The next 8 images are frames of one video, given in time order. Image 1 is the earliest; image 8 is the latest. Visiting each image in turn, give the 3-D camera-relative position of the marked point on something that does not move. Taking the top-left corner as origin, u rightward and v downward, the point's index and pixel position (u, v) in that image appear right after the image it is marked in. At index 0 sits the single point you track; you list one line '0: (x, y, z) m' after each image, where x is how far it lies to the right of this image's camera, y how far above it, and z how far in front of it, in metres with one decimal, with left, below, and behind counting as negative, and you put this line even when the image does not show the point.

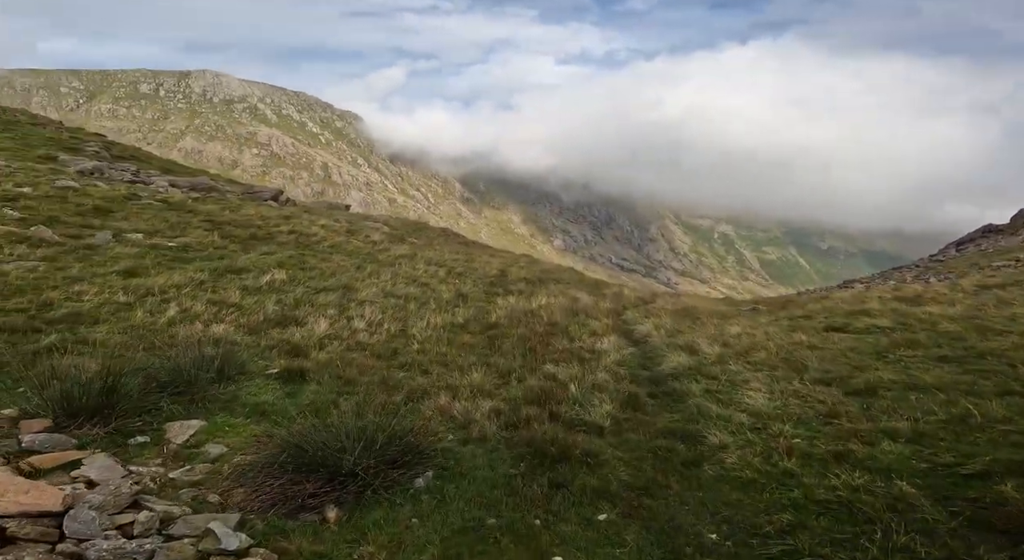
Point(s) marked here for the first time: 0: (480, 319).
0: (-1.0, -1.2, +19.4) m
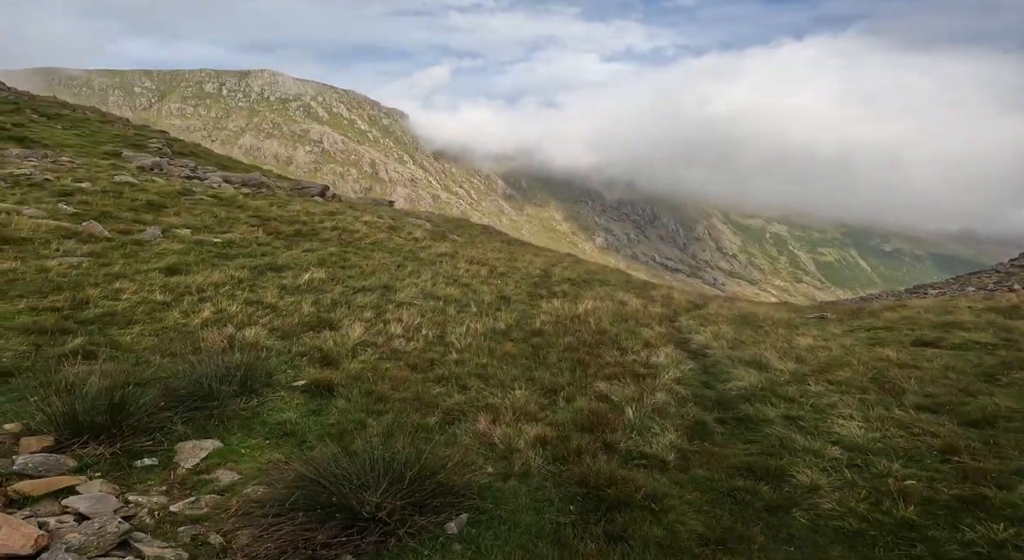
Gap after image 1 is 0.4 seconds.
0: (+0.4, -1.3, +18.1) m
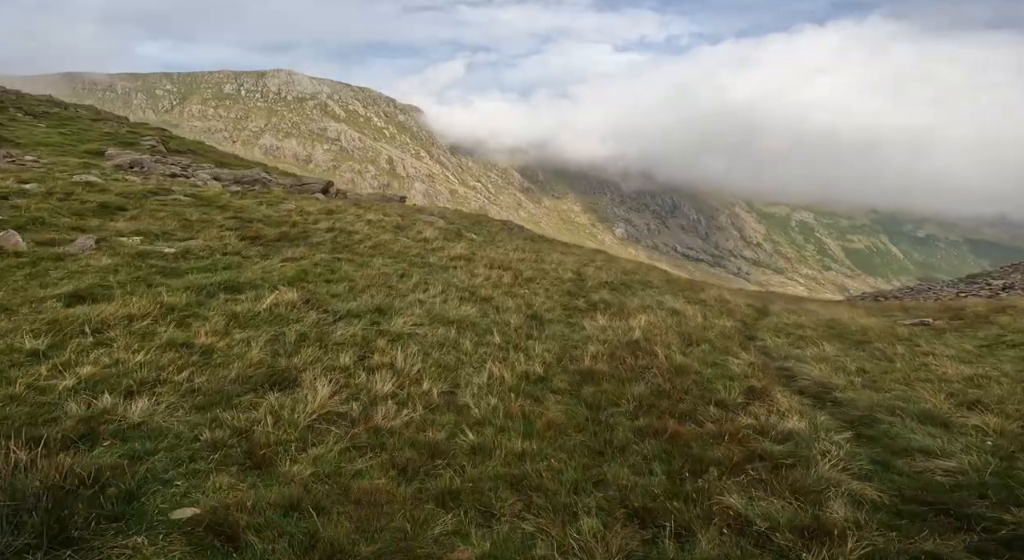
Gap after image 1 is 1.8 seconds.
0: (+1.2, -1.7, +12.9) m
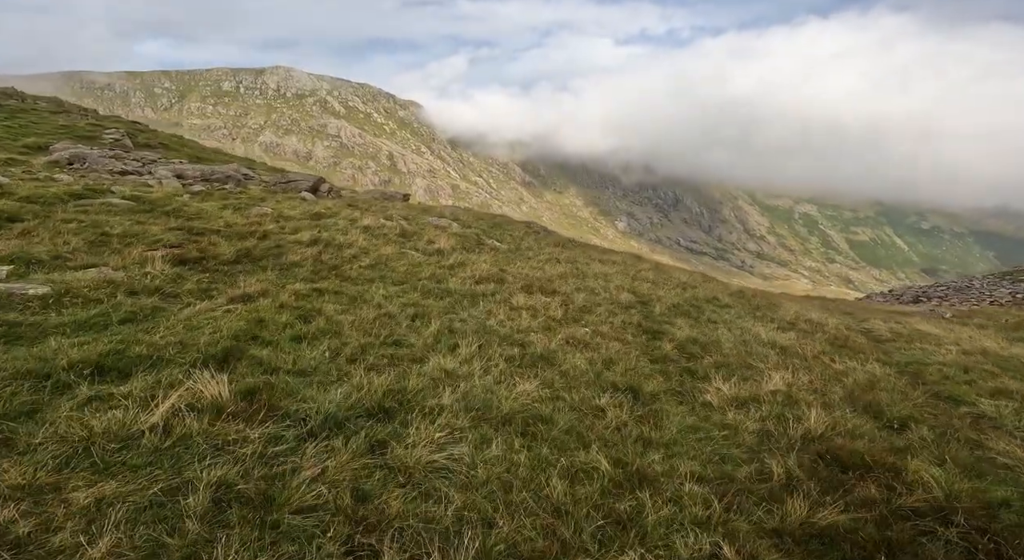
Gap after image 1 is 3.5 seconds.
0: (+2.6, -2.6, +6.2) m
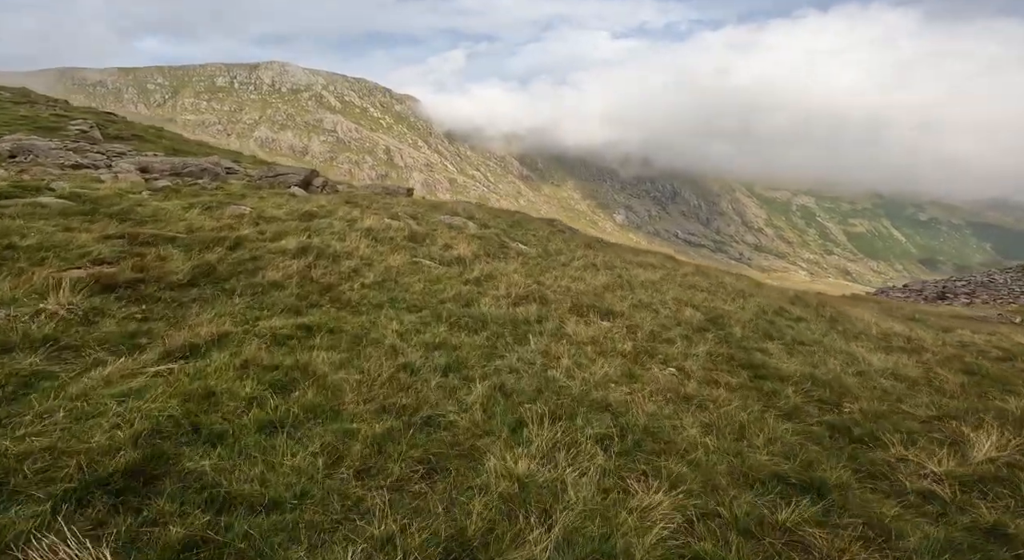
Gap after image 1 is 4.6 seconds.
0: (+3.7, -3.1, +1.9) m
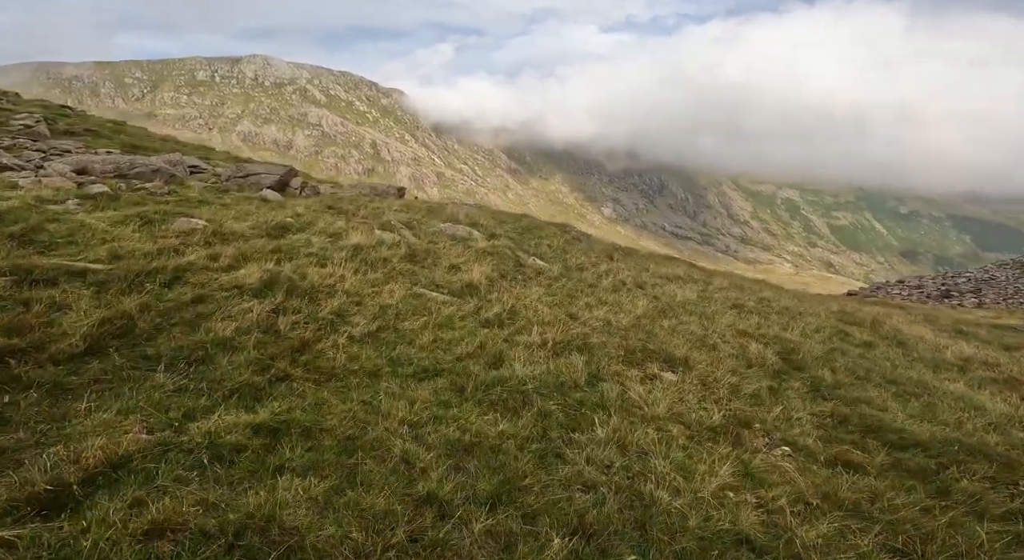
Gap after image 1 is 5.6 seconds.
0: (+4.6, -3.9, -1.6) m
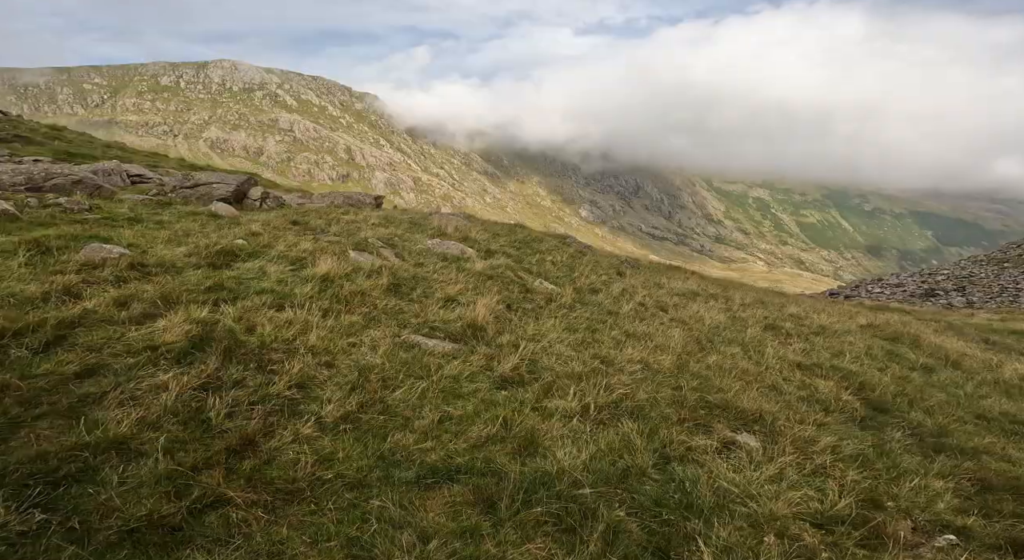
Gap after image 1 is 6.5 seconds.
0: (+5.5, -4.3, -4.4) m
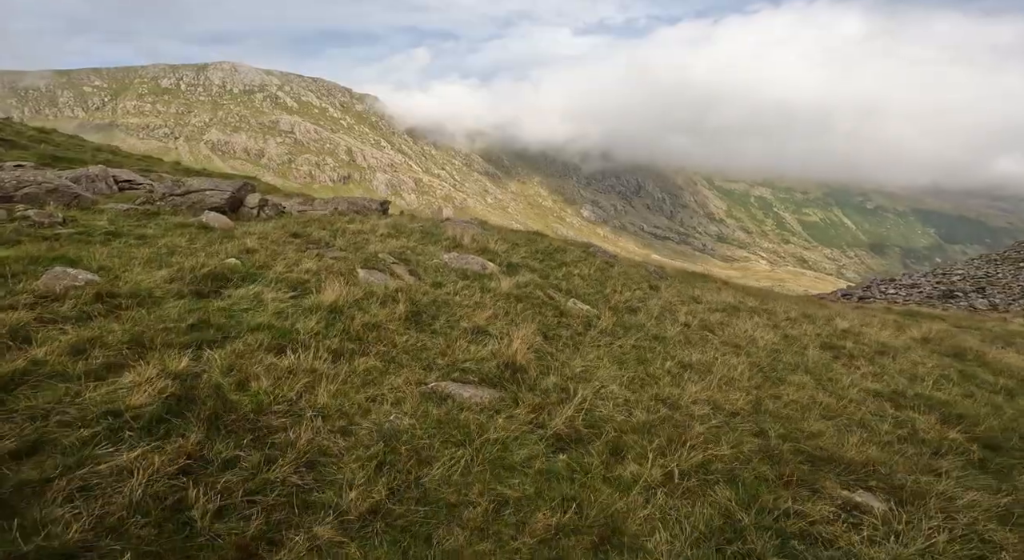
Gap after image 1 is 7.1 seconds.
0: (+6.1, -4.6, -6.2) m
